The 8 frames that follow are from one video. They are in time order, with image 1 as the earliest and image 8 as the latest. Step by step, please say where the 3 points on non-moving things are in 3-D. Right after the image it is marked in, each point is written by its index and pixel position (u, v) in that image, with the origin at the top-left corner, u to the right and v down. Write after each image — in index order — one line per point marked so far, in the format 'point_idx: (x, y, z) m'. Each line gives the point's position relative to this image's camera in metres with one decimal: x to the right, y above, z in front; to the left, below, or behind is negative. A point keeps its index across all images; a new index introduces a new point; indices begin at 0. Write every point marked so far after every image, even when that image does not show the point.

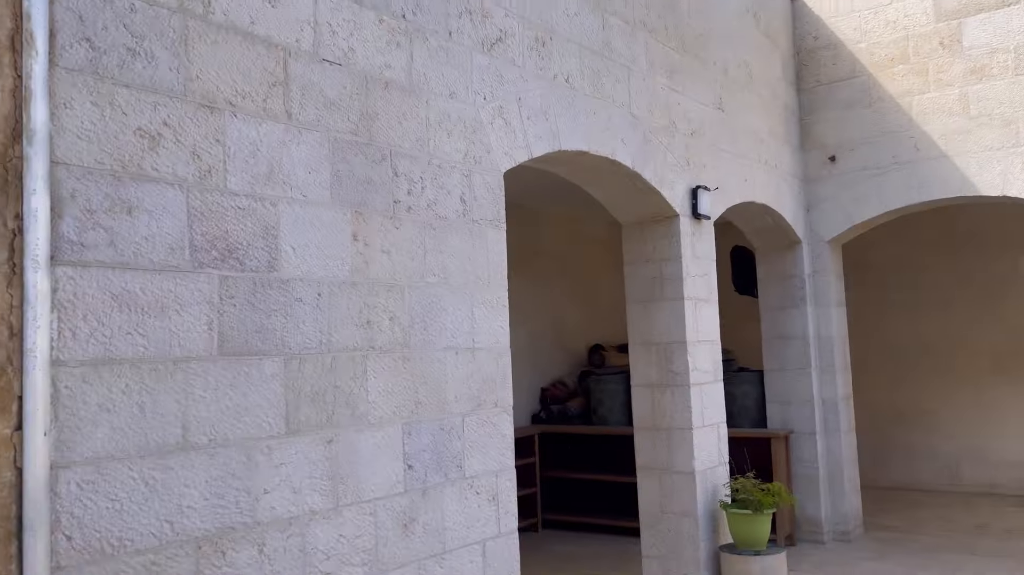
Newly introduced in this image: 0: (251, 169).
0: (-0.7, +0.3, +2.1) m
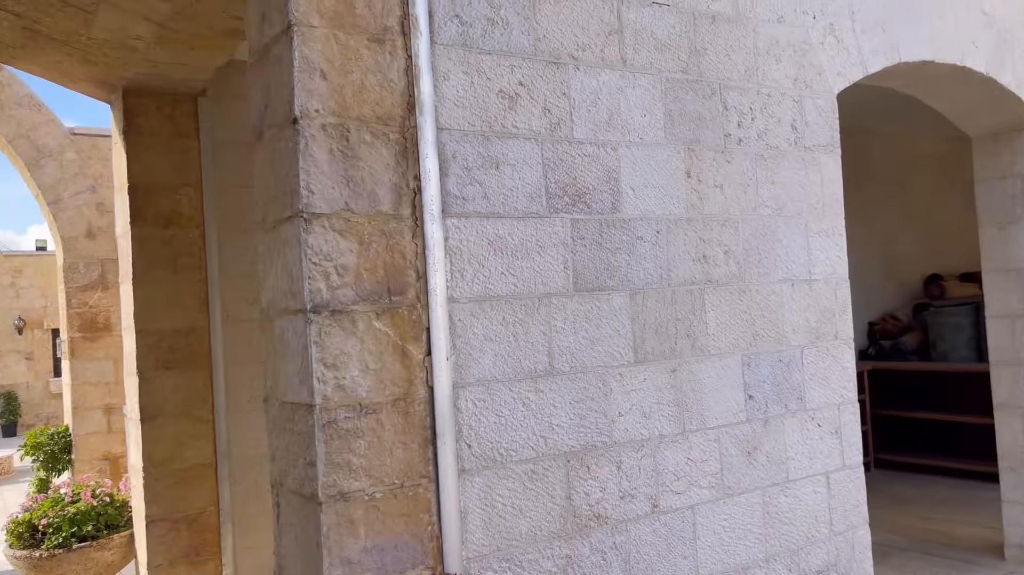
0: (+0.2, +0.5, +2.3) m
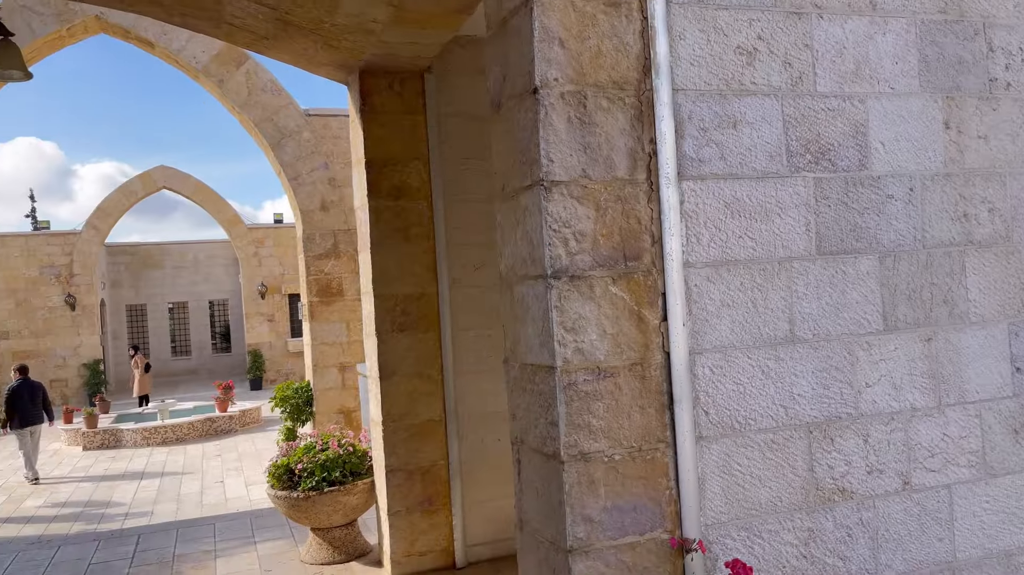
0: (+0.9, +0.6, +2.1) m
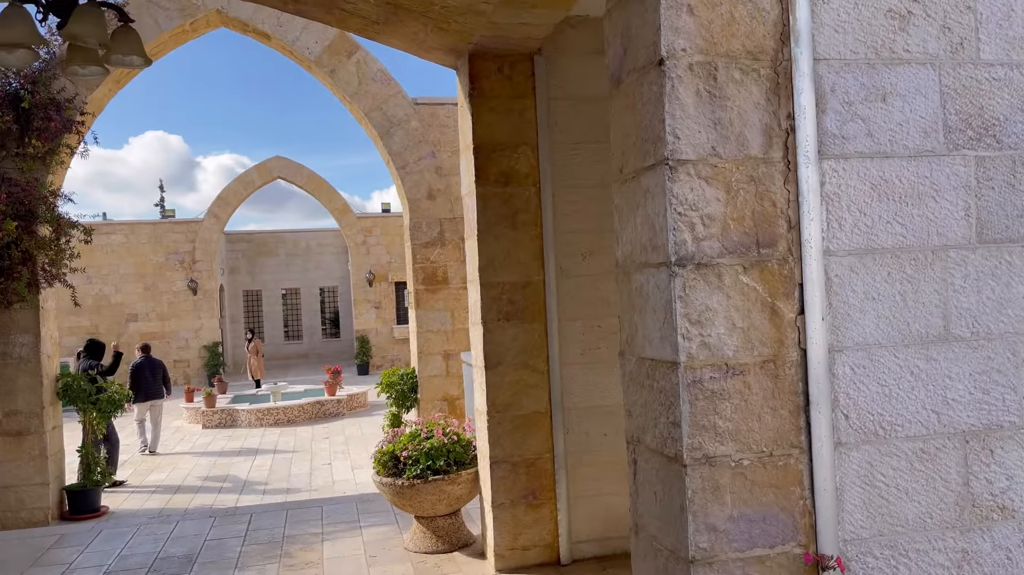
0: (+1.1, +0.6, +1.9) m
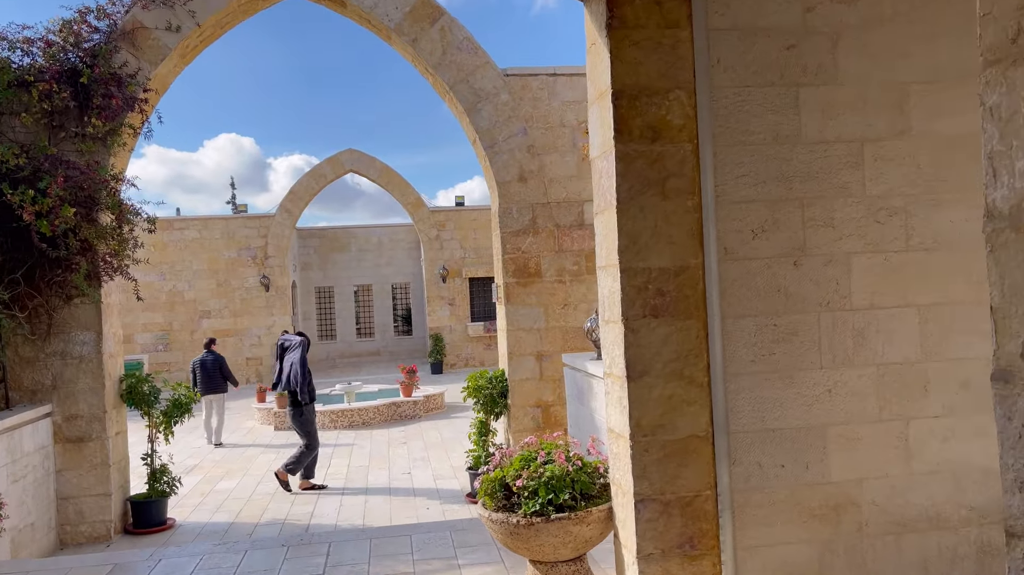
0: (+1.5, +0.6, +0.9) m
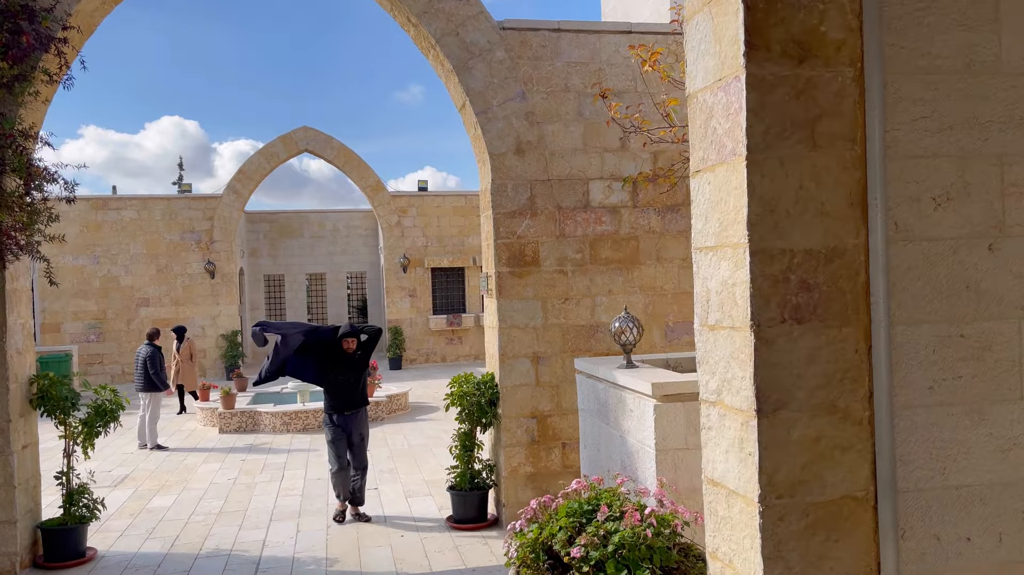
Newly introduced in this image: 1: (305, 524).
0: (+1.8, +0.6, +0.1) m
1: (-1.6, -1.8, +6.1) m
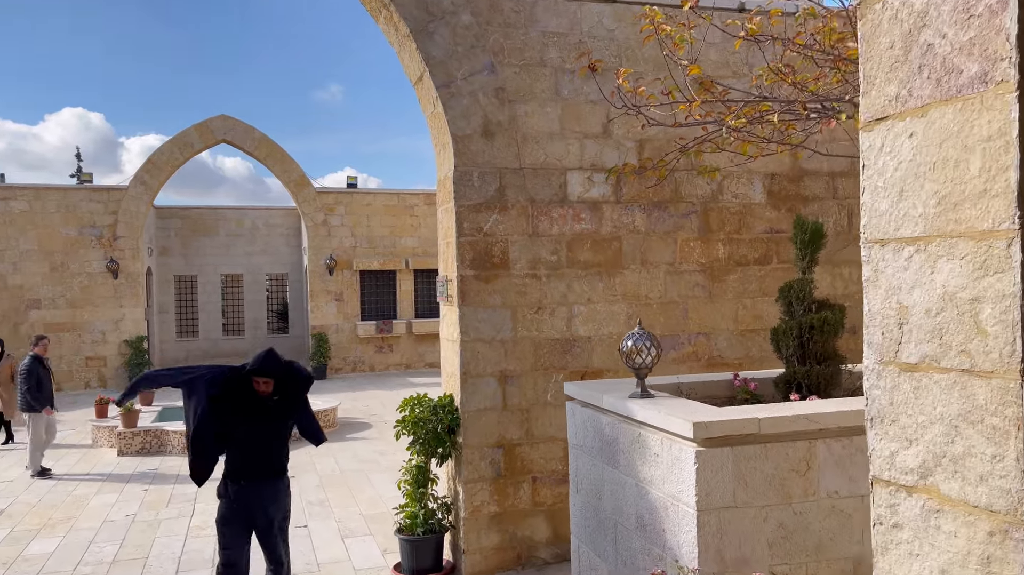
0: (+2.2, +0.6, -0.6) m
1: (-1.8, -1.8, +5.0) m
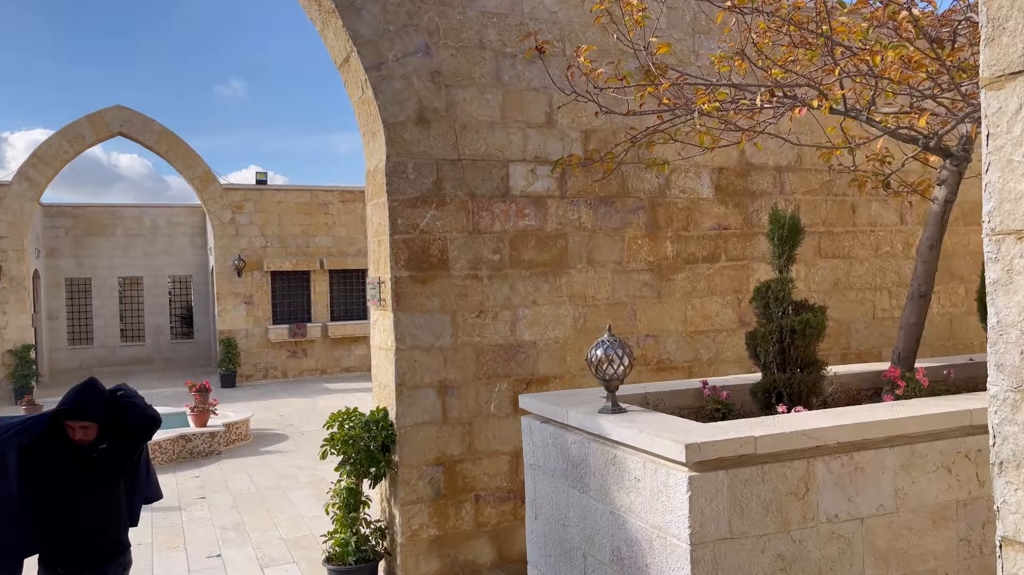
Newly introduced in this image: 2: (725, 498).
0: (+2.4, +0.6, -0.8) m
1: (-2.1, -1.8, +4.4) m
2: (+0.6, -0.6, +2.4) m
